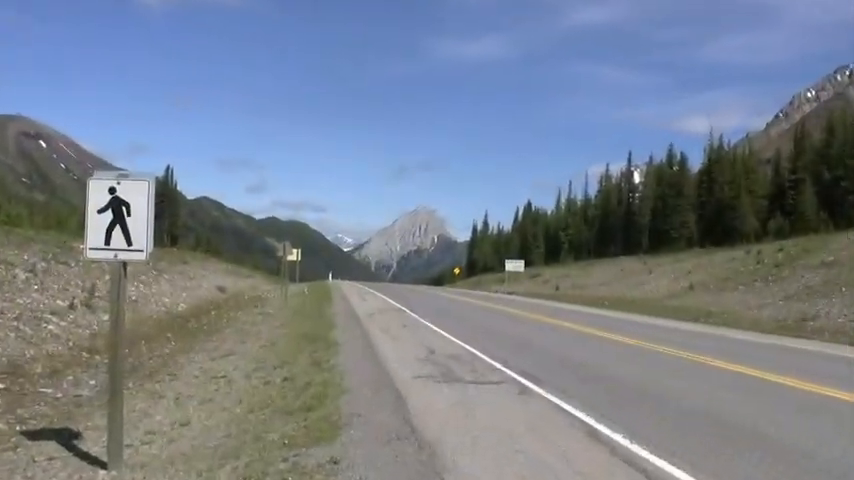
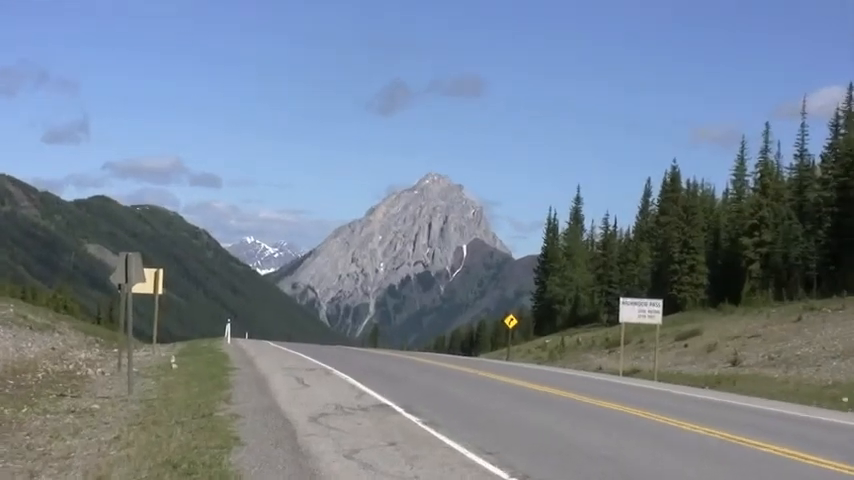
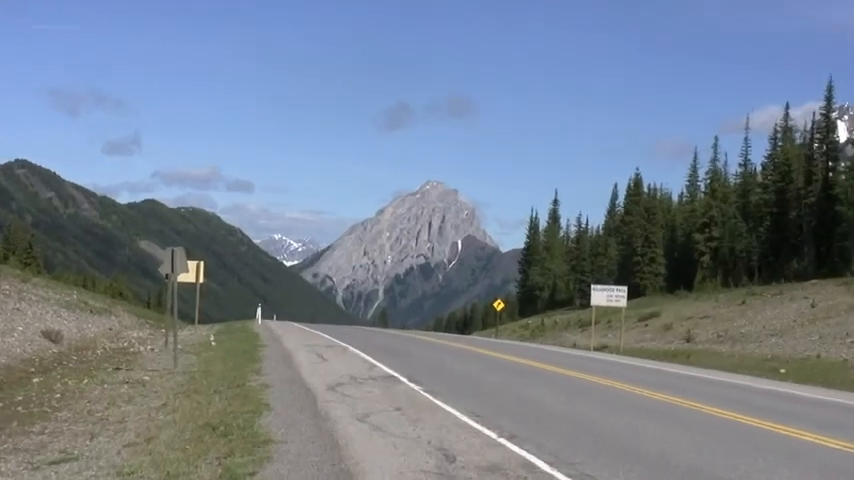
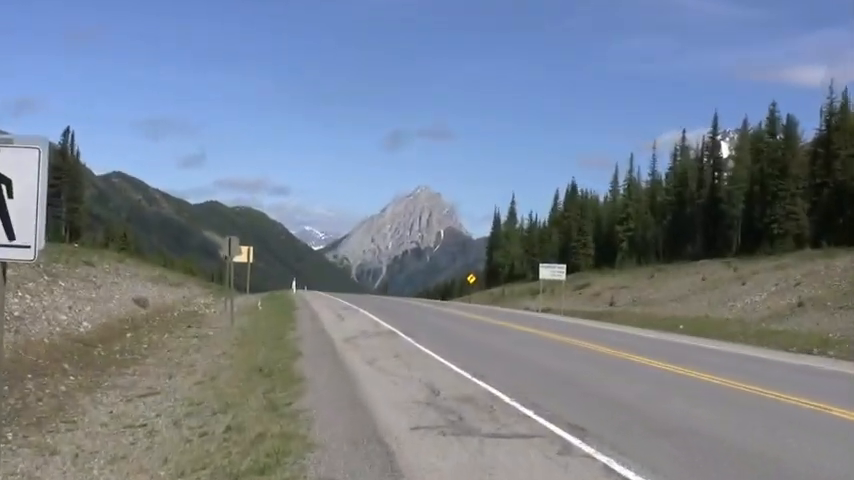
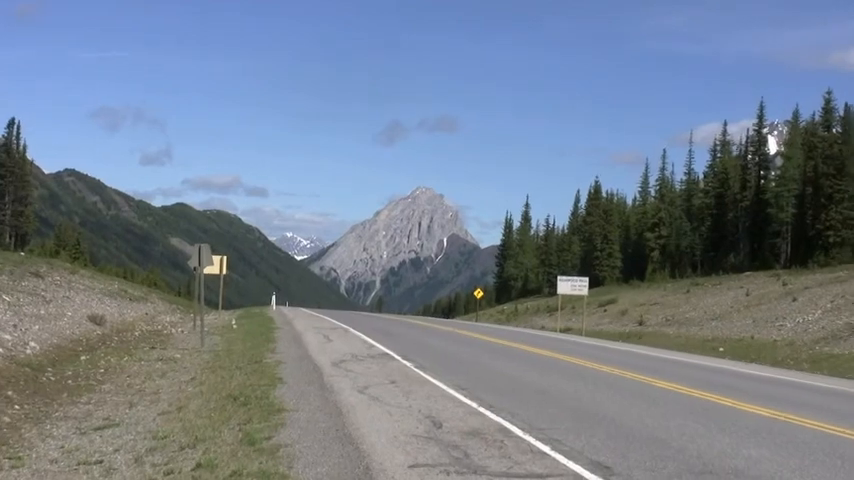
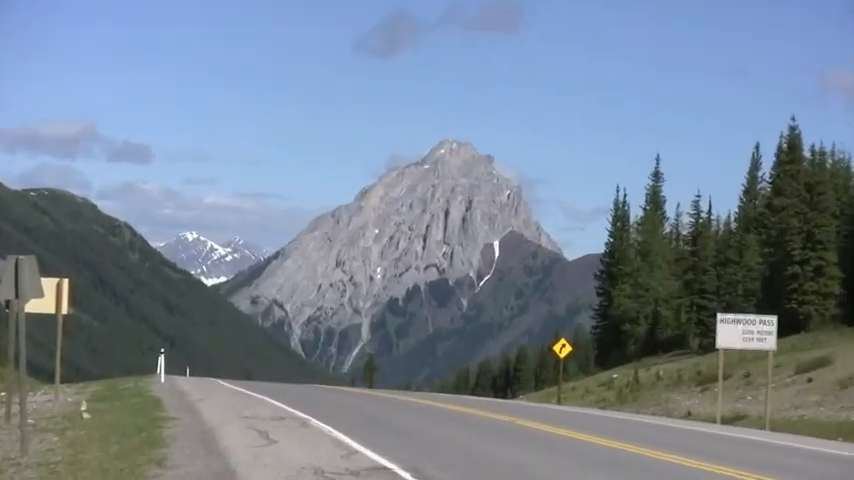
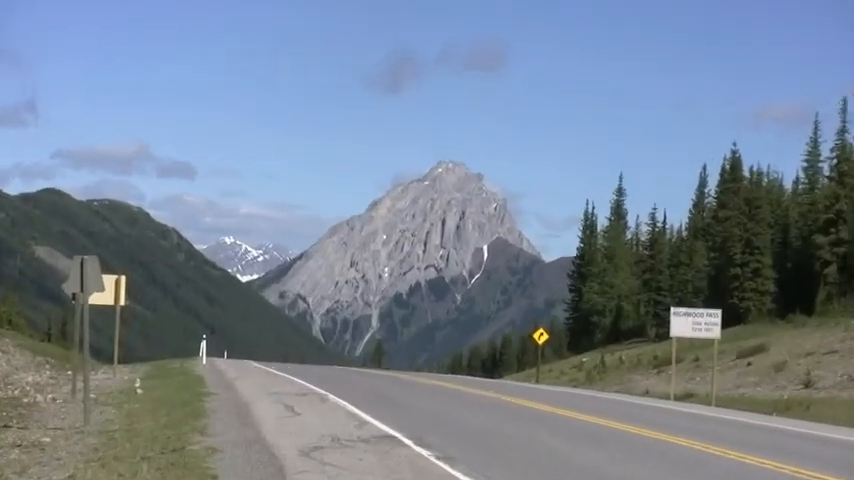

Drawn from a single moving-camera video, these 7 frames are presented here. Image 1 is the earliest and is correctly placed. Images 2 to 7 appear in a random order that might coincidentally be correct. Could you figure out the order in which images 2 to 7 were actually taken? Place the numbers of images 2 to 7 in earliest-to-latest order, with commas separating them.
4, 5, 3, 2, 7, 6
